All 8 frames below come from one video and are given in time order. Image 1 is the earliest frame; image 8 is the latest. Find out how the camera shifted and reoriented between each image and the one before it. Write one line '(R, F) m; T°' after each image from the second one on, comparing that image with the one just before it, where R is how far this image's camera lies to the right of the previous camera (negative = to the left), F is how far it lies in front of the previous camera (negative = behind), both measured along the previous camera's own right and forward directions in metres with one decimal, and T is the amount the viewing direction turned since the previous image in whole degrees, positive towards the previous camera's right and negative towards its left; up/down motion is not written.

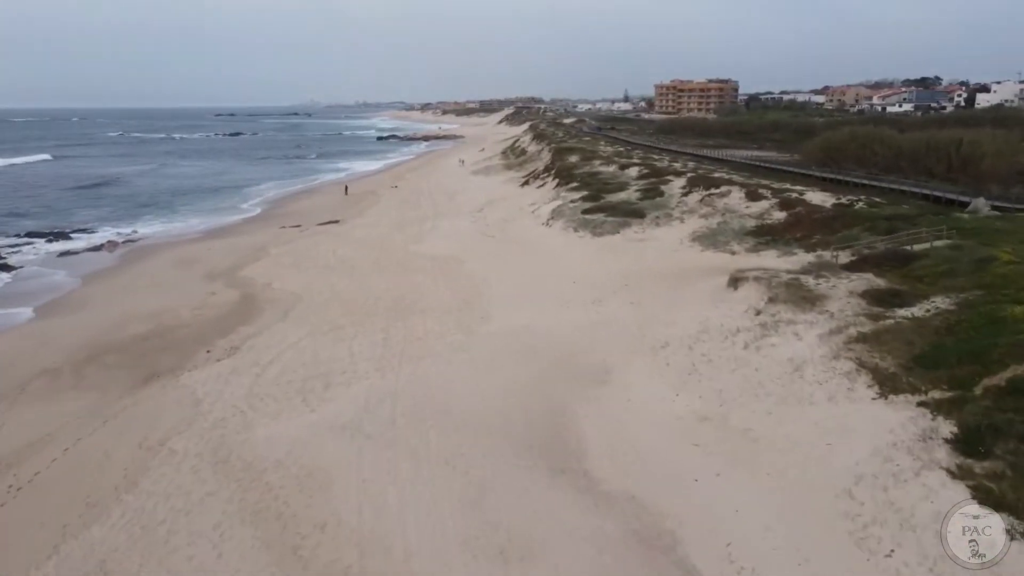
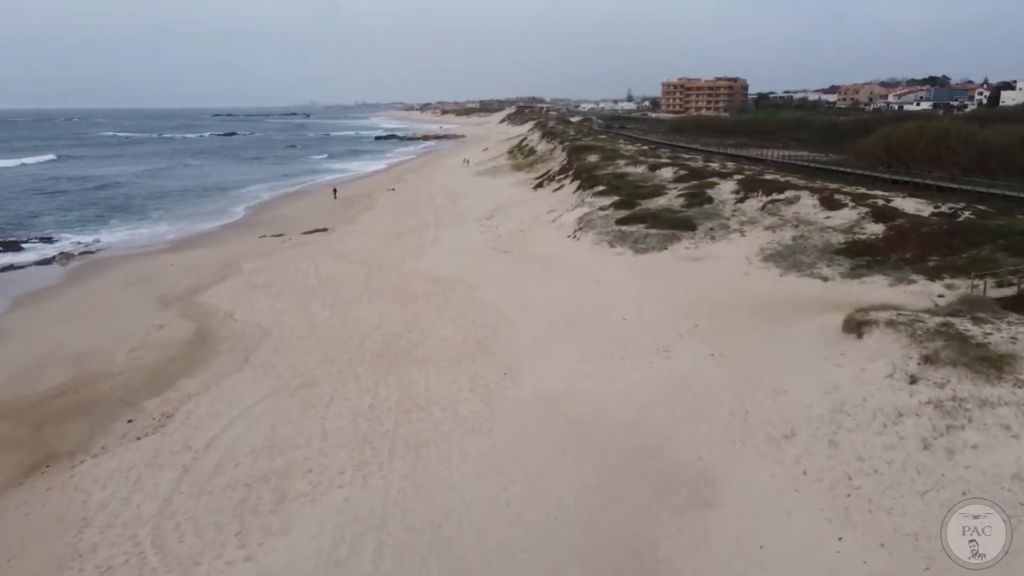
(-0.7, +4.5) m; 0°
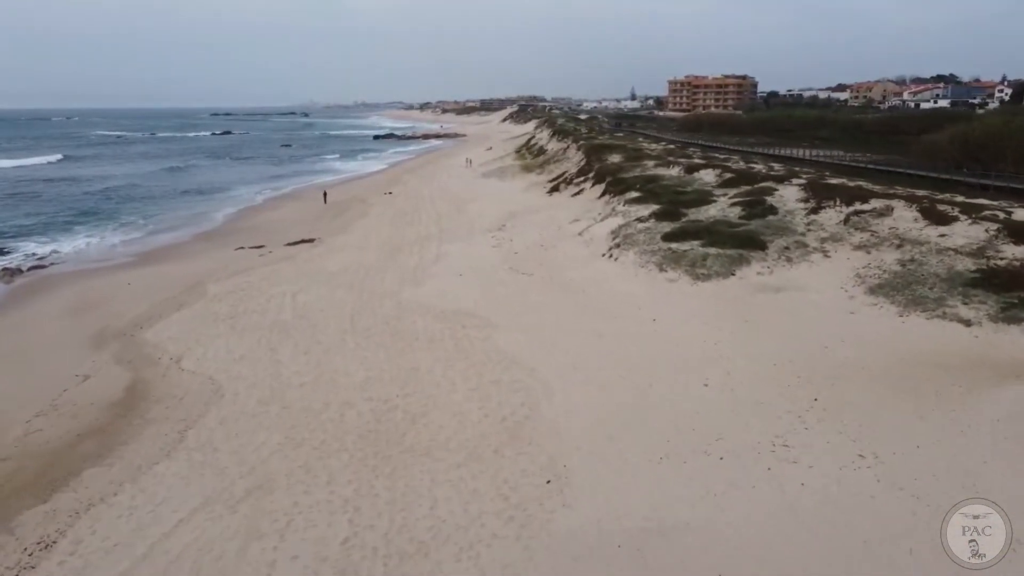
(-0.6, +4.0) m; 0°
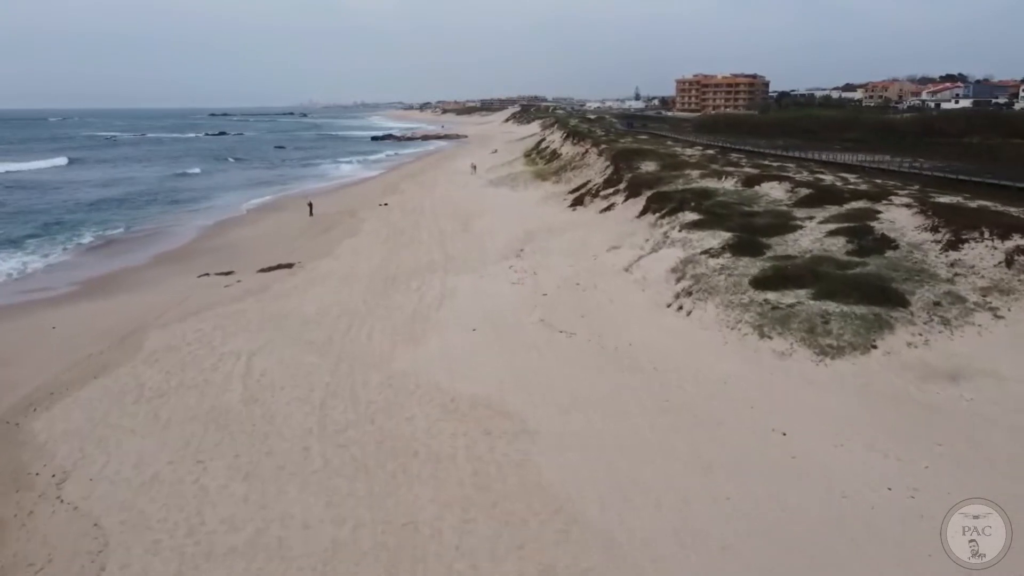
(-0.7, +4.6) m; 0°
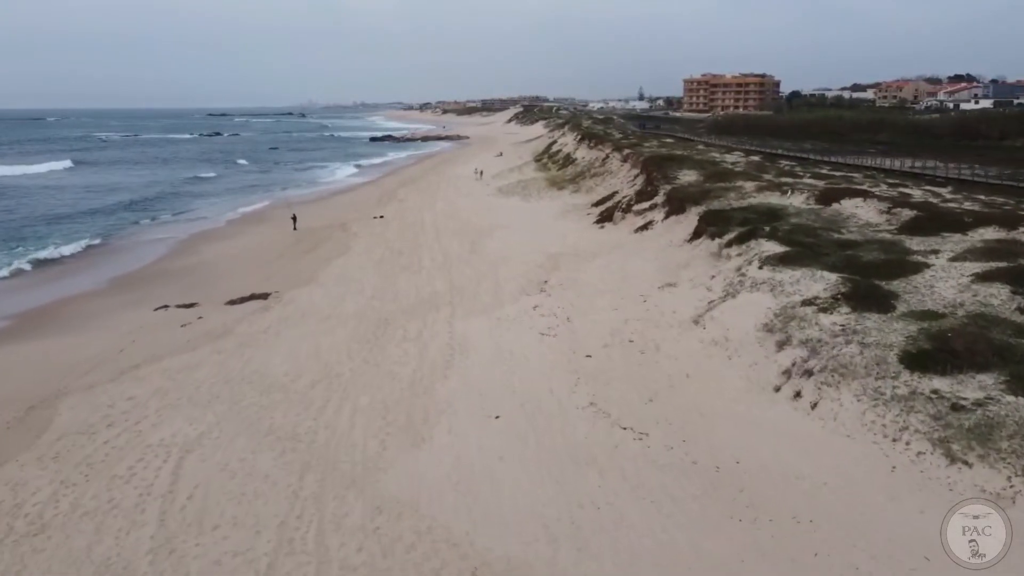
(-0.6, +3.9) m; 0°
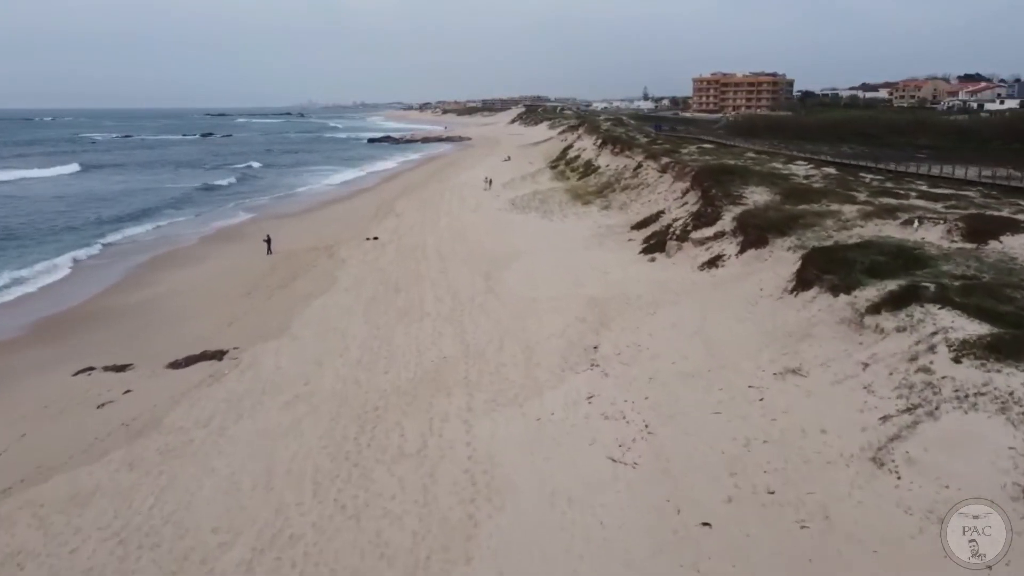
(-0.8, +4.6) m; 0°
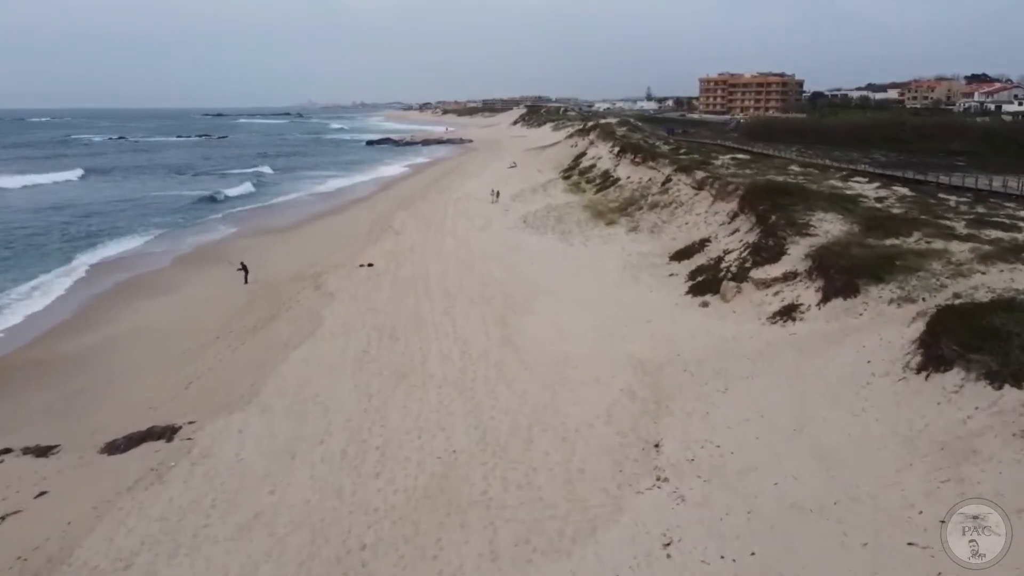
(-0.5, +3.1) m; 0°
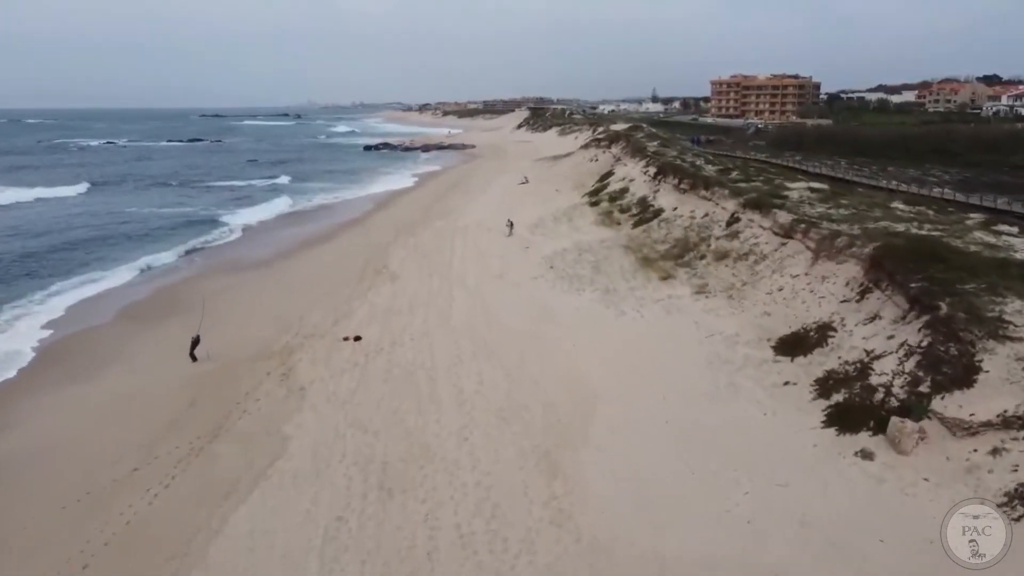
(-0.8, +5.0) m; 0°
